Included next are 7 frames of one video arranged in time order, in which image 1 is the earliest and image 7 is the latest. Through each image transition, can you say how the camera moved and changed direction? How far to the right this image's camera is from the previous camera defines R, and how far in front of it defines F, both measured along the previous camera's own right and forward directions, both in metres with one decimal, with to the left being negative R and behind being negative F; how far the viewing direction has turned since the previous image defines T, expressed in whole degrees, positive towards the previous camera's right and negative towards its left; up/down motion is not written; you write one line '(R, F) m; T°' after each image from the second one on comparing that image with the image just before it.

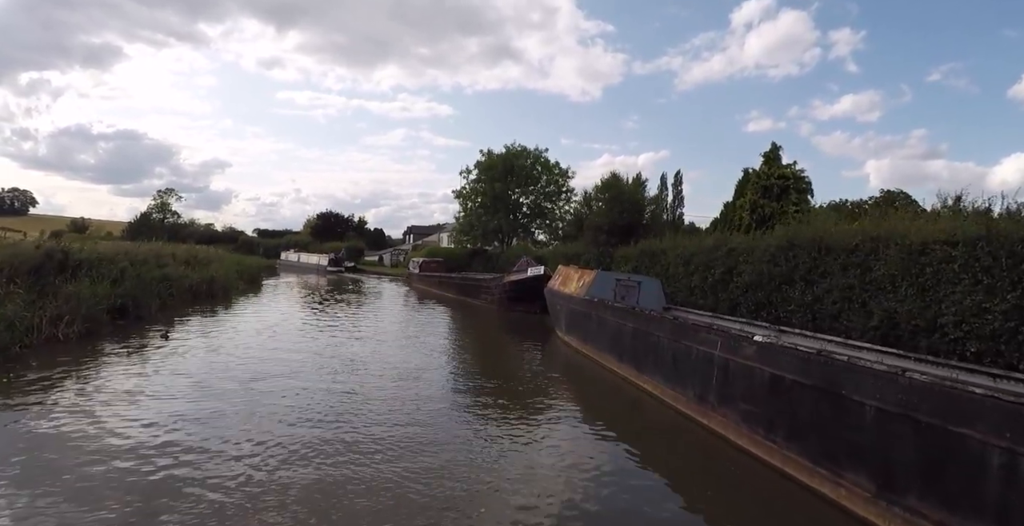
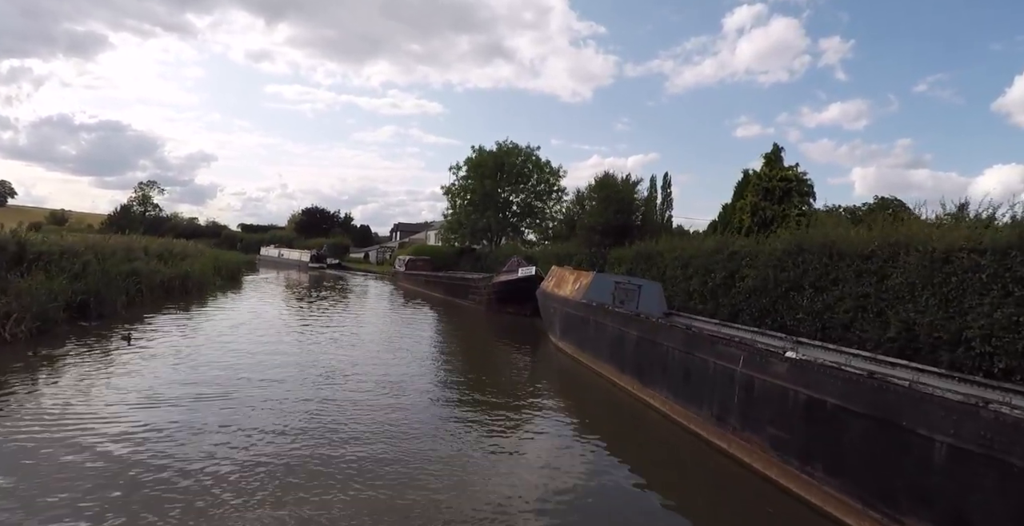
(-0.1, +0.8) m; +1°
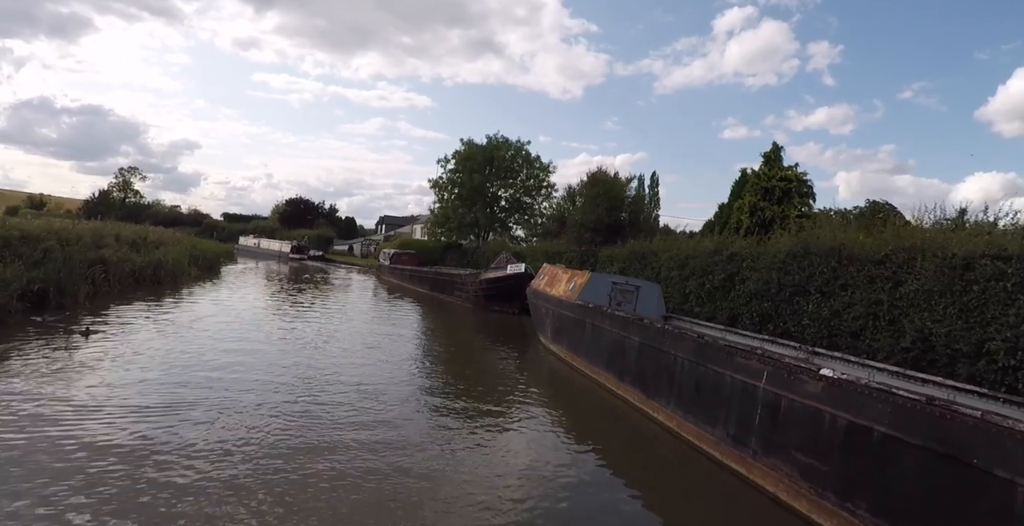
(-0.1, +0.7) m; +1°
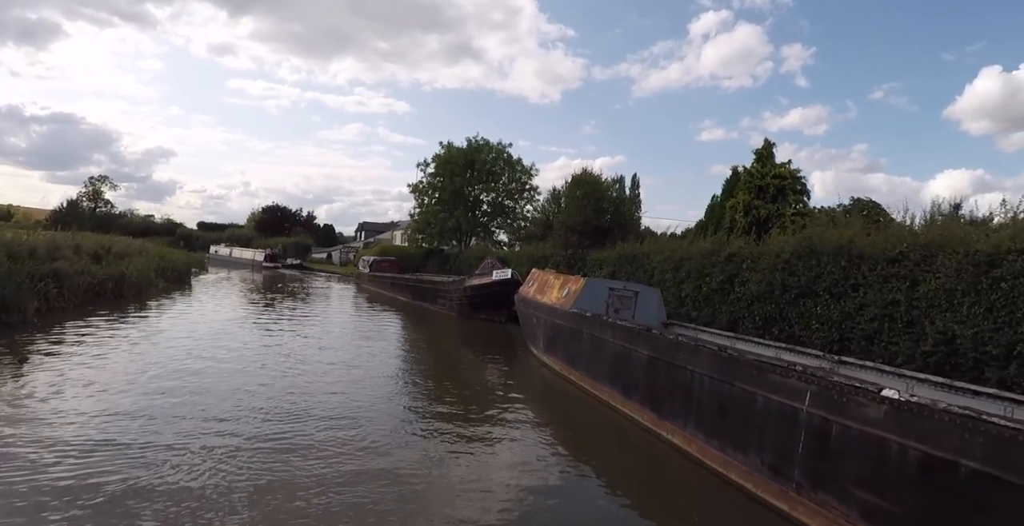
(-0.1, +0.8) m; +2°
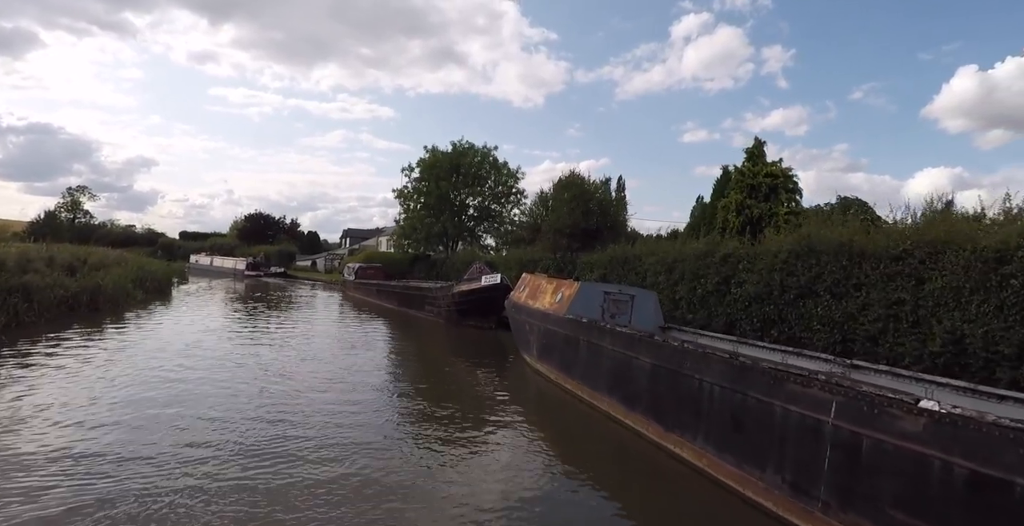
(-0.1, +0.4) m; +1°
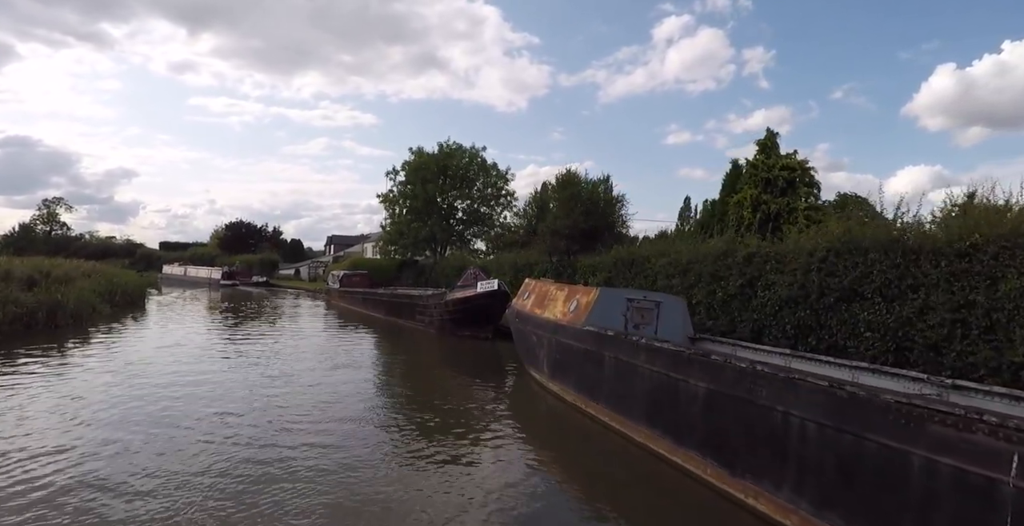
(-0.3, +1.3) m; +1°
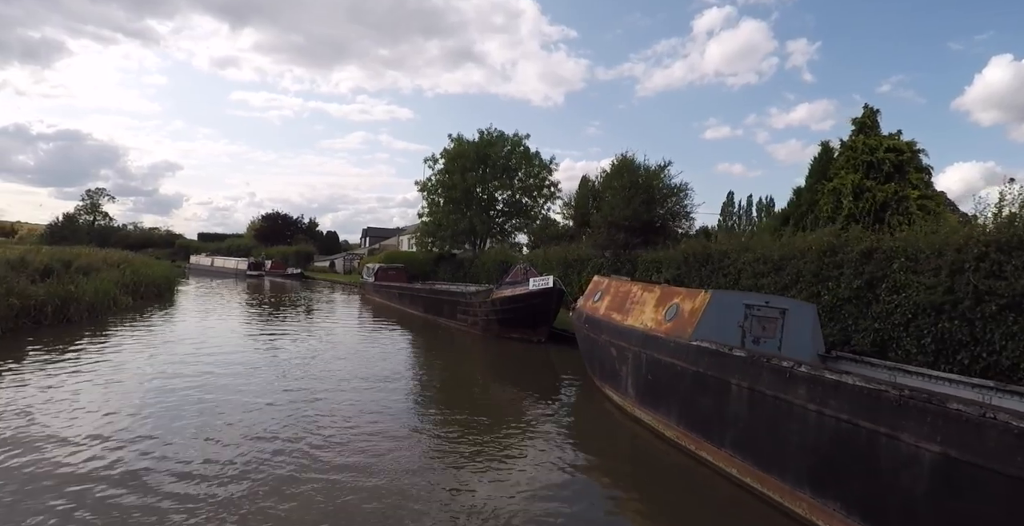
(-0.5, +1.7) m; -3°
